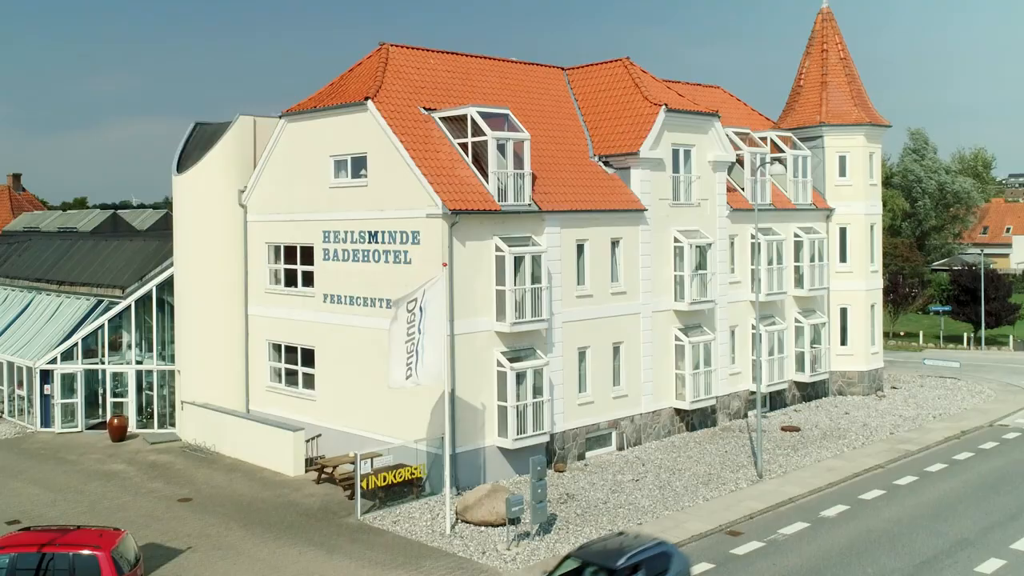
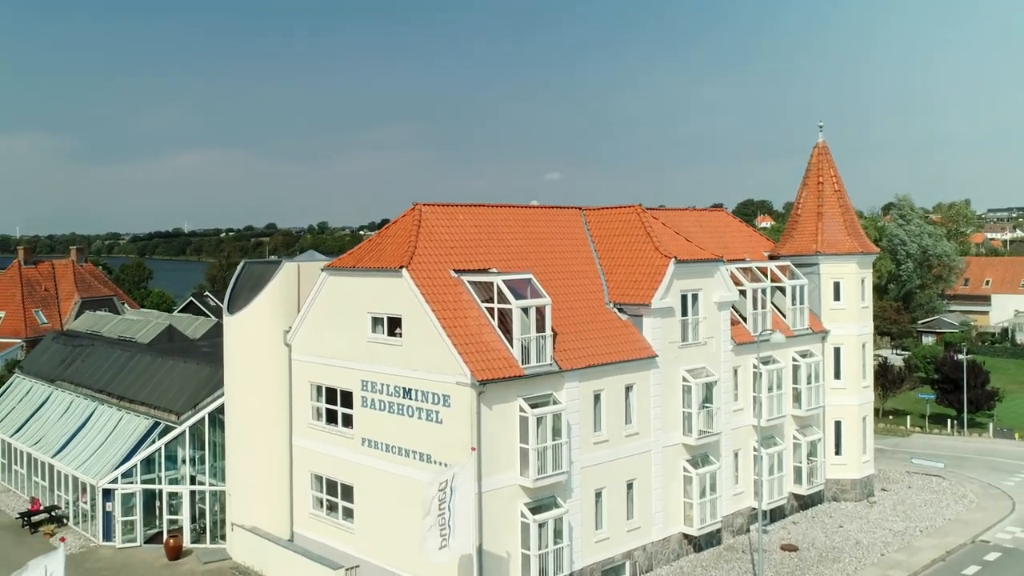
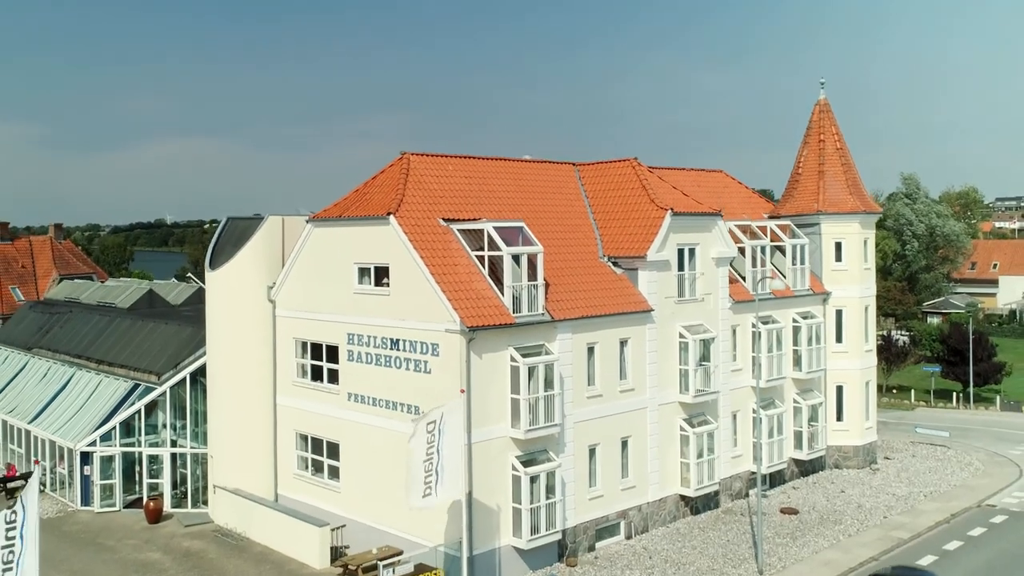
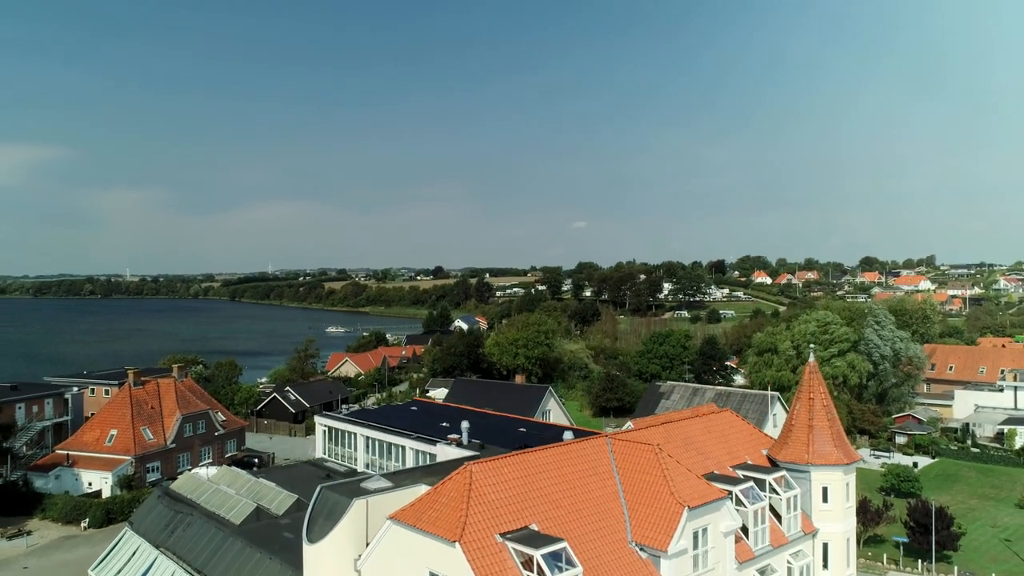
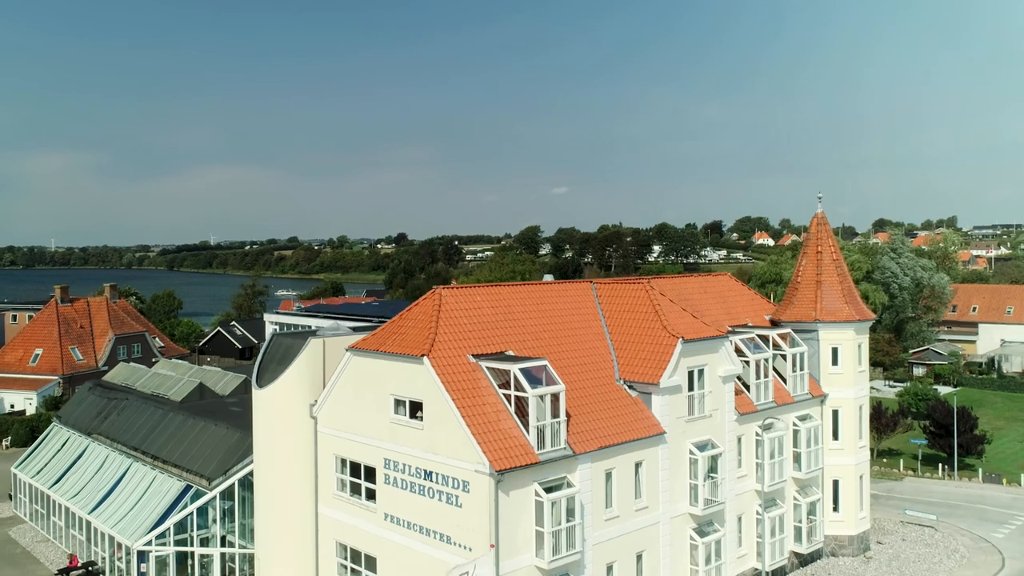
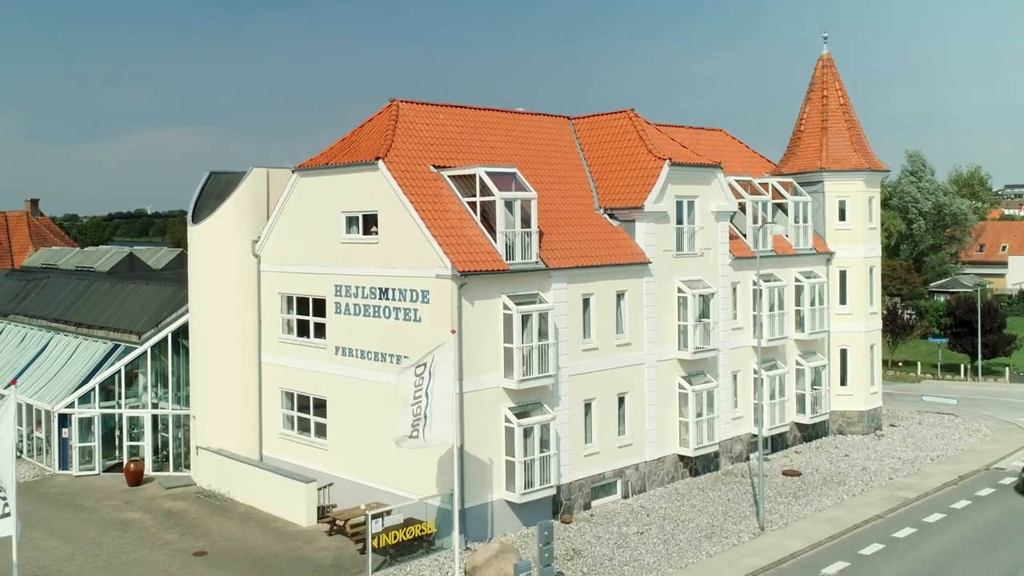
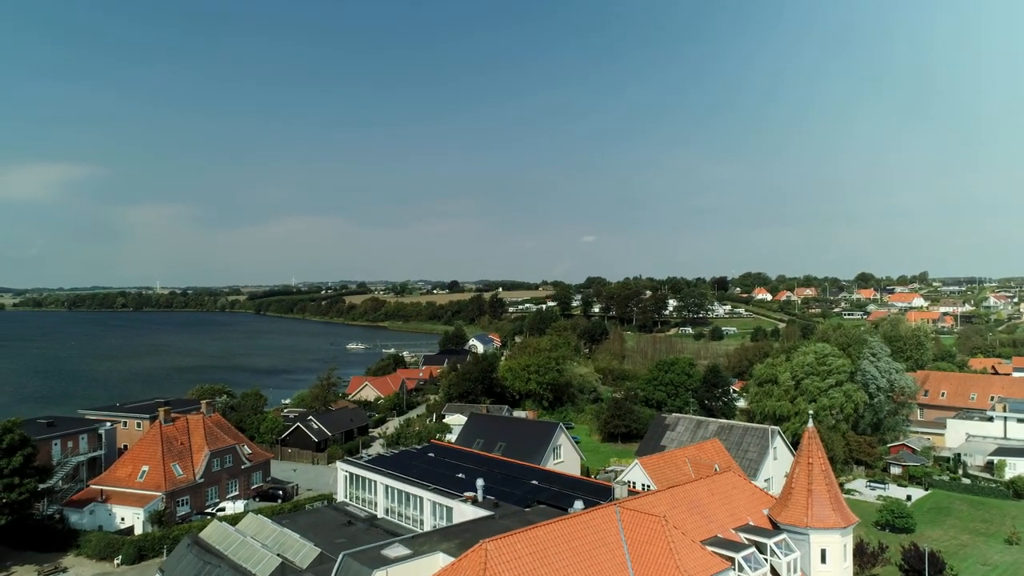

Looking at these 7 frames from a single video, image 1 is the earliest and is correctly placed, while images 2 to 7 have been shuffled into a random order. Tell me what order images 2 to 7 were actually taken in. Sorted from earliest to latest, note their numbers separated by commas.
6, 3, 2, 5, 4, 7
